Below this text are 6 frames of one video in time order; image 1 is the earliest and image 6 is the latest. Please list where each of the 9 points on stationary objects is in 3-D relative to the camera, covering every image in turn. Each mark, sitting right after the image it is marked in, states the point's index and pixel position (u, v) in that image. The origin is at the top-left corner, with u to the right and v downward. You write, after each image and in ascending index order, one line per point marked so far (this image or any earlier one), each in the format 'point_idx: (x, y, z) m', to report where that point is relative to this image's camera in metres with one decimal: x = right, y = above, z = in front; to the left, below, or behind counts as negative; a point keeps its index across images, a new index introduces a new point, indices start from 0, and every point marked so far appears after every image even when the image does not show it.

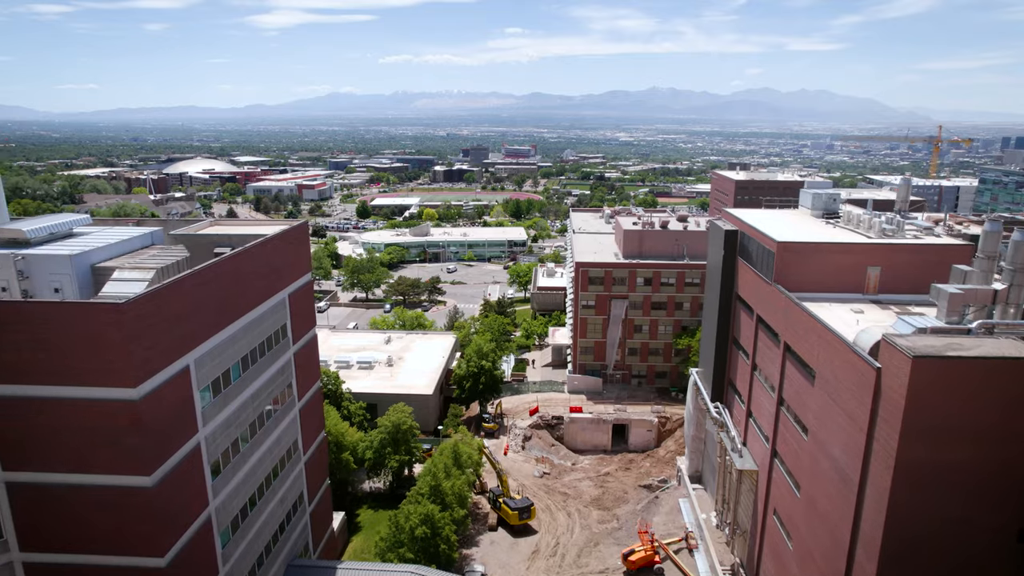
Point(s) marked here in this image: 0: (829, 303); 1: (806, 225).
0: (+6.0, -0.3, +13.4) m
1: (+6.6, +1.4, +15.9) m
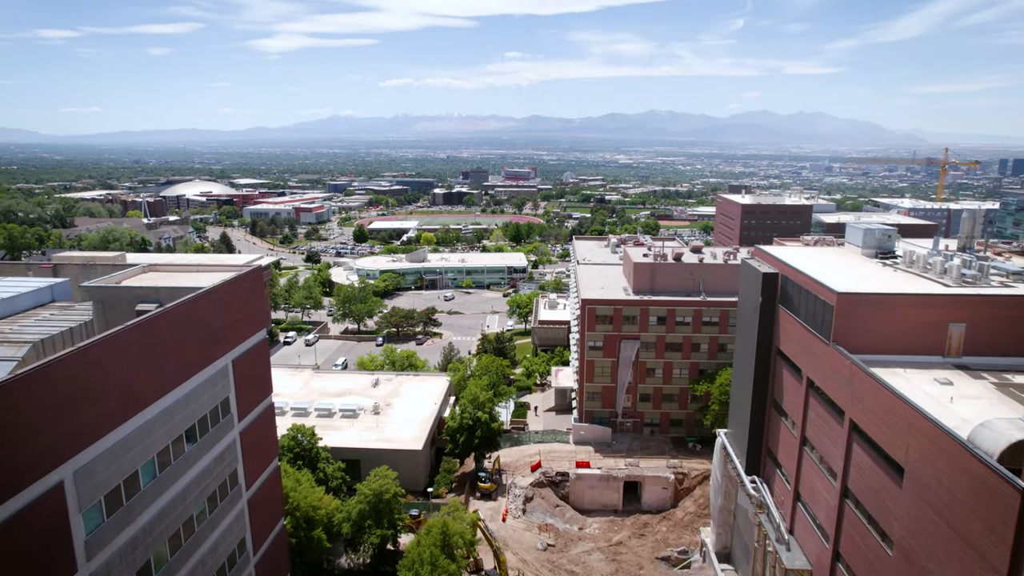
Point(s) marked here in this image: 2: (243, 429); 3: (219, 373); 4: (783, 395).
0: (+5.9, -1.2, +10.8) m
1: (+6.5, +0.3, +13.3) m
2: (-4.3, -2.2, +11.3) m
3: (-4.3, -1.3, +10.6) m
4: (+5.3, -2.1, +13.9) m
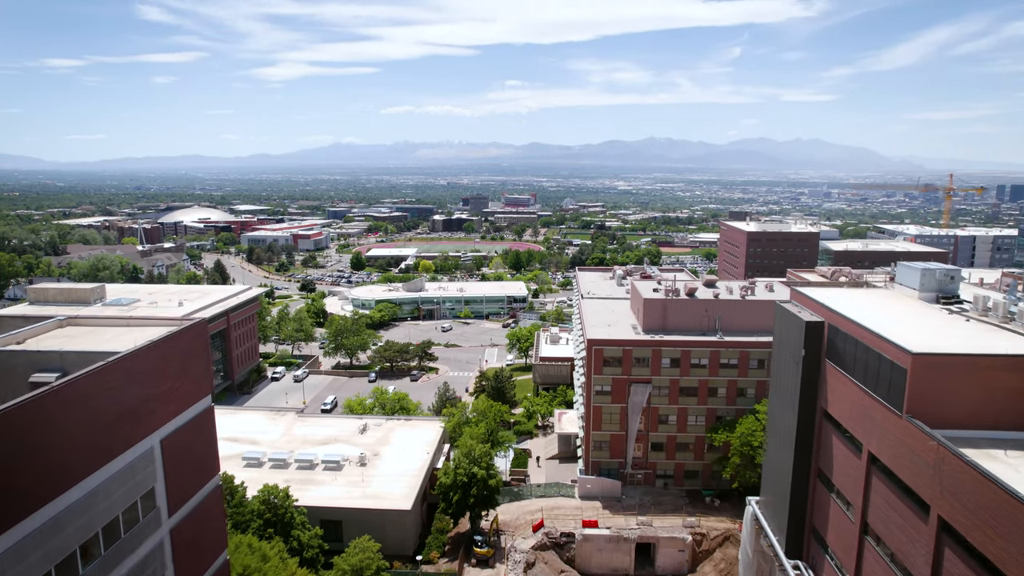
0: (+5.9, -2.0, +8.6) m
1: (+6.5, -0.5, +11.2) m
2: (-4.3, -3.0, +9.1) m
3: (-4.4, -2.0, +8.4) m
4: (+5.3, -2.9, +11.7) m
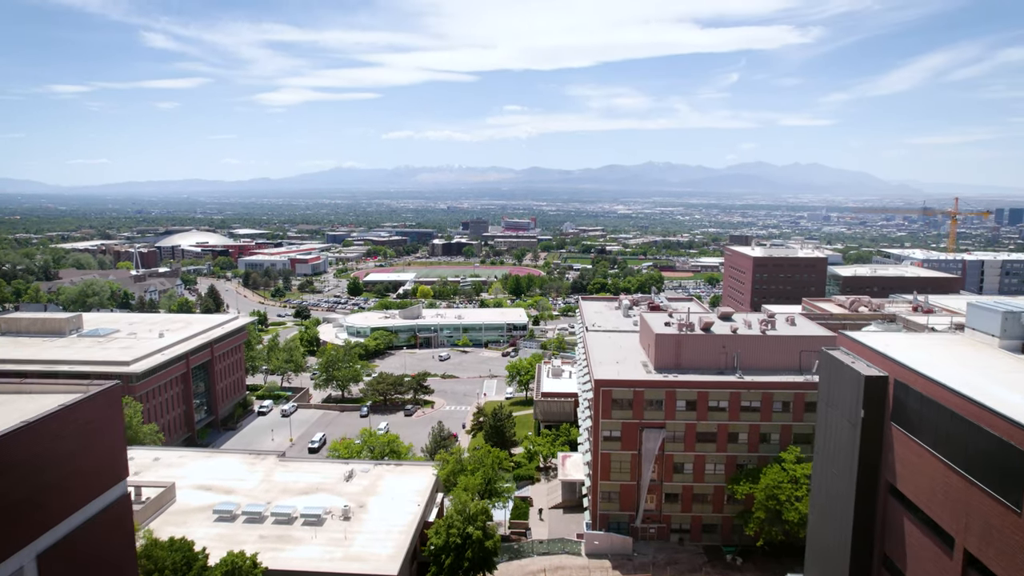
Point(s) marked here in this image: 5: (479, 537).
0: (+5.9, -2.5, +6.5) m
1: (+6.5, -1.1, +9.1) m
2: (-4.3, -3.6, +6.9) m
3: (-4.4, -2.6, +6.3) m
4: (+5.3, -3.6, +9.6) m
5: (-0.9, -6.3, +18.2) m
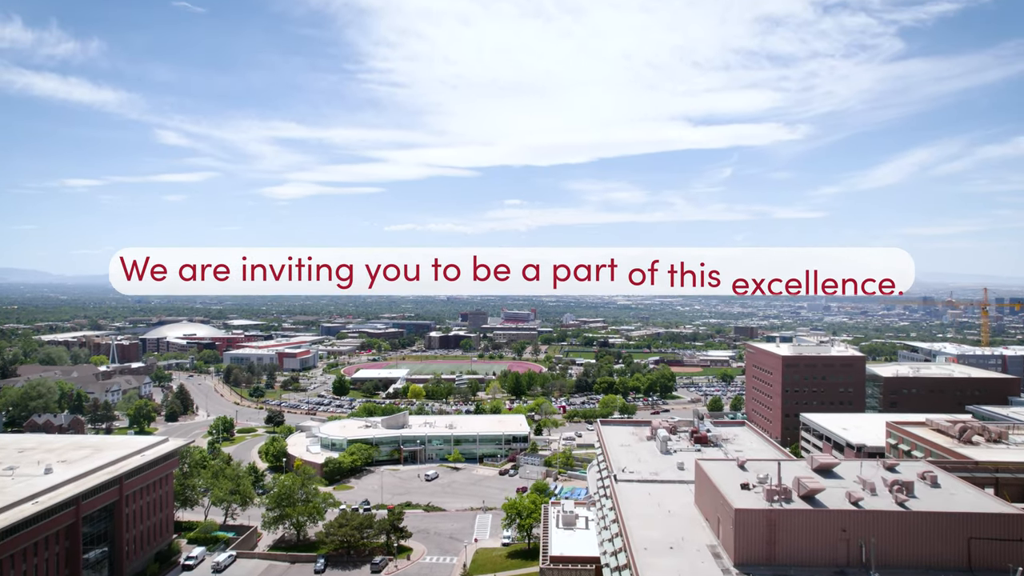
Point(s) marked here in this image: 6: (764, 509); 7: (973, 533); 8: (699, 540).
0: (+5.9, -3.5, -1.8) m
1: (+6.5, -2.4, +1.0) m
2: (-4.3, -4.6, -1.5) m
3: (-4.4, -3.5, -2.0) m
4: (+5.2, -4.9, +1.2) m
5: (-0.9, -8.8, +9.4) m
6: (+5.1, -4.5, +14.3) m
7: (+9.1, -4.8, +14.0) m
8: (+4.2, -5.5, +16.0) m
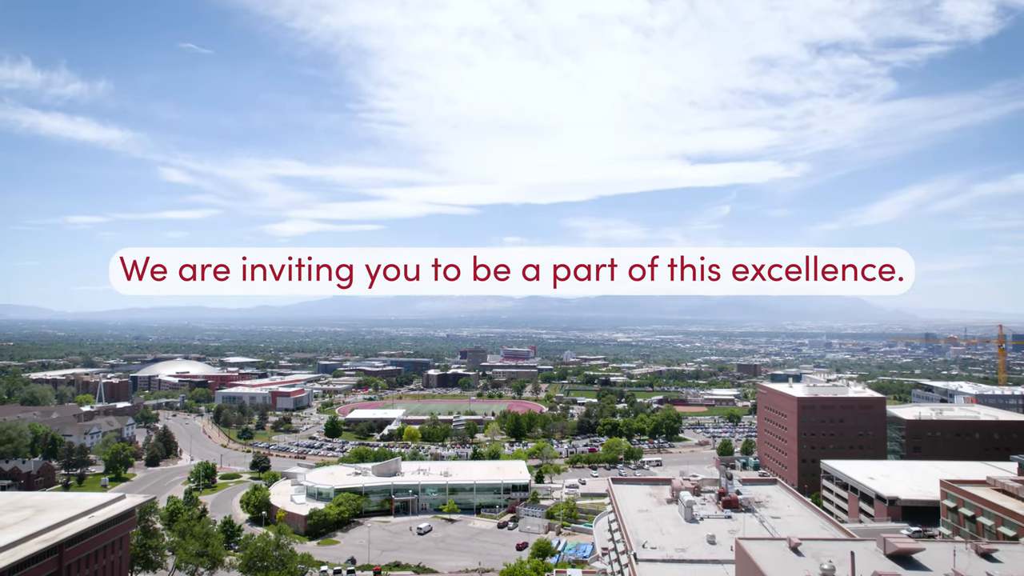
0: (+5.9, -3.3, -5.2) m
1: (+6.4, -2.4, -2.4) m
2: (-4.4, -4.4, -5.0) m
3: (-4.4, -3.3, -5.4) m
4: (+5.2, -4.9, -2.3) m
5: (-0.9, -9.1, +5.7) m
6: (+5.1, -5.1, +10.7) m
7: (+9.1, -5.4, +10.5) m
8: (+4.2, -6.2, +12.4) m
